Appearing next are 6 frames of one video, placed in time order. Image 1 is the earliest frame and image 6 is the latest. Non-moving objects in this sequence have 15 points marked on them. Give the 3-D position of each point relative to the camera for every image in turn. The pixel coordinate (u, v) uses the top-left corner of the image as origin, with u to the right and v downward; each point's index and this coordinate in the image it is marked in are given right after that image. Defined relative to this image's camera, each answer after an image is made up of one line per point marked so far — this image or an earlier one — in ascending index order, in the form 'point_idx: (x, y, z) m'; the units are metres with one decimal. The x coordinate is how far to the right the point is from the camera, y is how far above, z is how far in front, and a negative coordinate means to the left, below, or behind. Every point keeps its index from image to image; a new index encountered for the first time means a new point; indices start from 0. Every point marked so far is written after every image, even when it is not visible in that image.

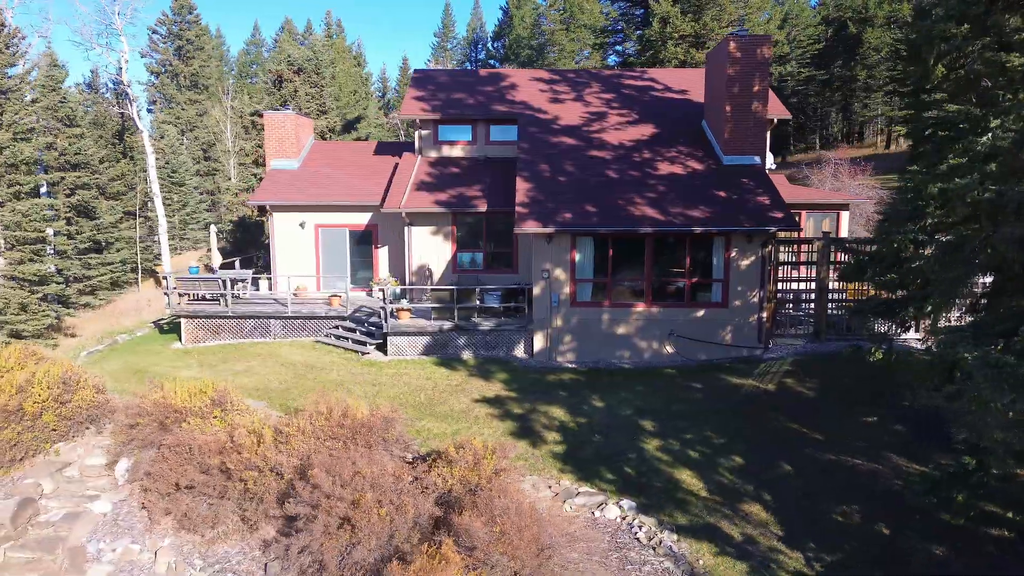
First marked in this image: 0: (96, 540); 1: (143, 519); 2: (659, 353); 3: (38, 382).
0: (-5.2, -3.2, +9.6) m
1: (-4.8, -3.0, +9.9) m
2: (+2.8, -1.2, +14.5) m
3: (-7.4, -1.5, +11.8) m
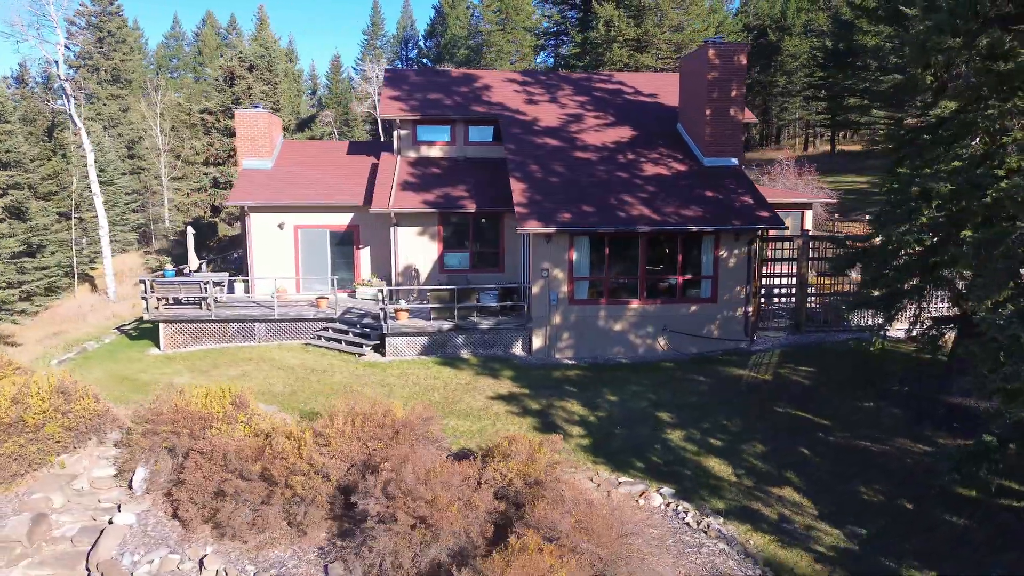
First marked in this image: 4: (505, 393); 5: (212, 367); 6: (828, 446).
0: (-4.7, -3.2, +9.3) m
1: (-4.2, -3.1, +9.6) m
2: (+2.8, -1.2, +15.1) m
3: (-7.1, -1.6, +11.2) m
4: (-0.1, -1.7, +12.6) m
5: (-5.8, -1.5, +14.6) m
6: (+4.5, -2.2, +10.7) m
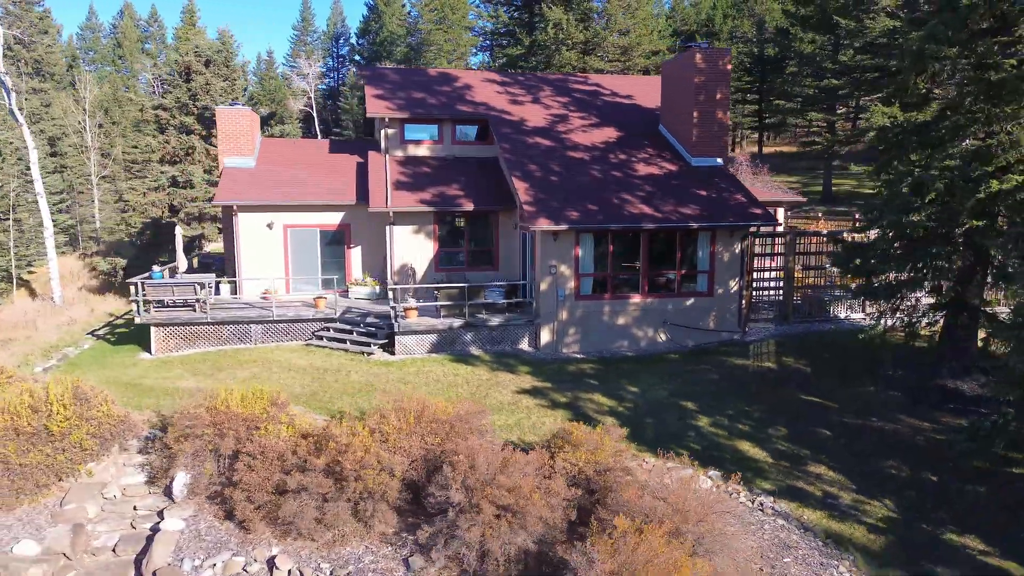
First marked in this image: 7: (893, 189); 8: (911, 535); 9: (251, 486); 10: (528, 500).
0: (-3.9, -3.2, +9.1) m
1: (-3.5, -3.0, +9.5) m
2: (+2.9, -1.1, +15.6) m
3: (-6.5, -1.6, +10.8) m
4: (+0.3, -1.7, +12.9) m
5: (-5.6, -1.5, +14.3) m
6: (+5.1, -2.1, +11.4) m
7: (+6.9, +1.6, +13.2) m
8: (+4.6, -2.9, +8.7) m
9: (-3.2, -2.5, +9.4) m
10: (+0.2, -2.3, +8.1) m
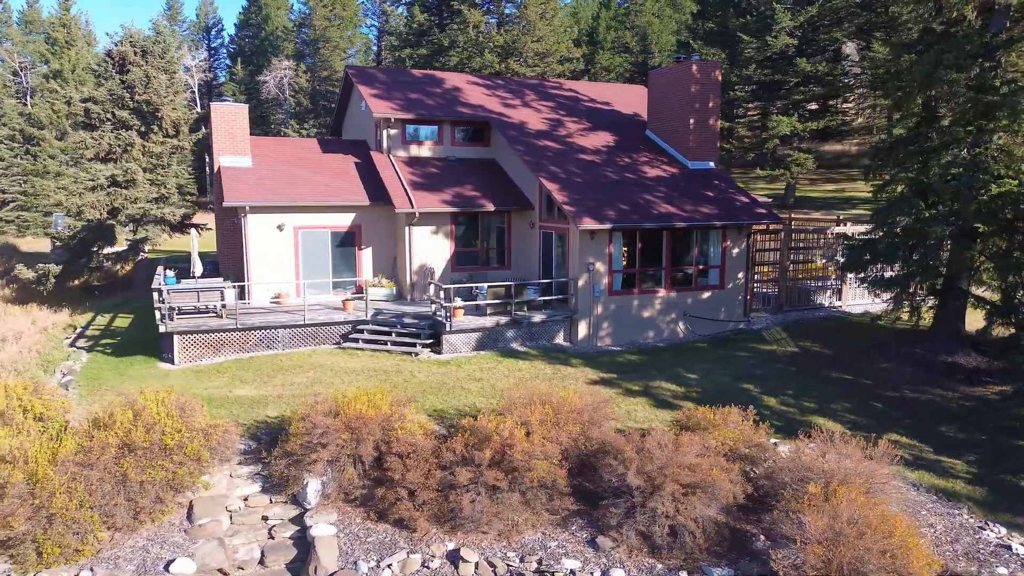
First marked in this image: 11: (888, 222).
0: (-1.8, -3.2, +9.0) m
1: (-1.5, -3.0, +9.4) m
2: (+3.6, -1.0, +16.7) m
3: (-4.7, -1.7, +10.2) m
4: (+1.5, -1.6, +13.5) m
5: (-4.5, -1.6, +13.8) m
6: (+6.5, -1.9, +13.0) m
7: (+7.8, +1.8, +15.1) m
8: (+6.6, -2.7, +10.2) m
9: (-1.2, -2.5, +9.4) m
10: (+2.3, -2.2, +8.8) m
11: (+7.6, +1.3, +15.3) m
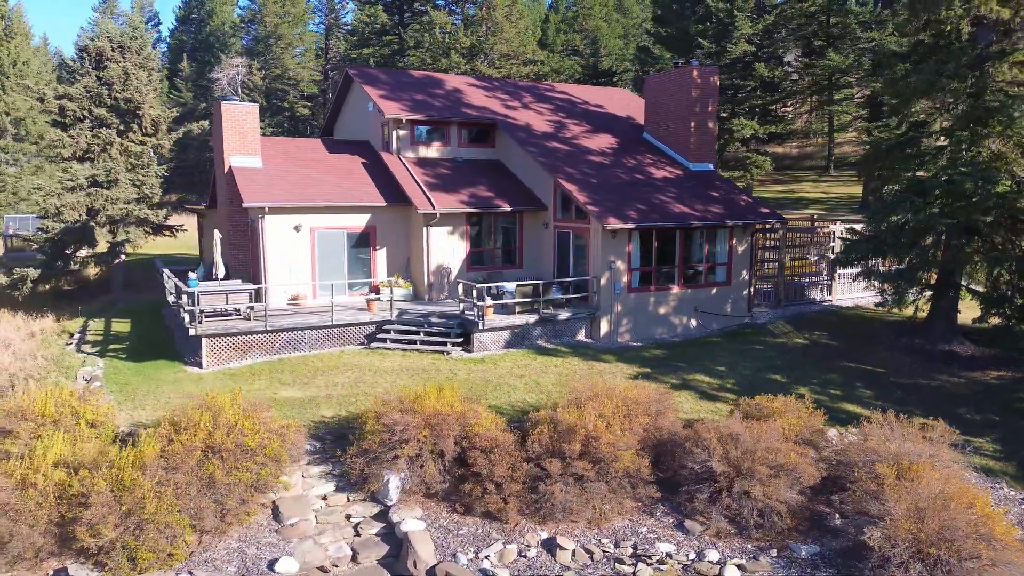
0: (-0.6, -3.2, +9.2) m
1: (-0.4, -3.0, +9.7) m
2: (+4.0, -0.9, +17.4) m
3: (-3.7, -1.7, +10.1) m
4: (+2.3, -1.6, +14.0) m
5: (-3.8, -1.6, +13.7) m
6: (+7.3, -1.8, +13.9) m
7: (+8.4, +1.9, +16.2) m
8: (+7.6, -2.6, +11.2) m
9: (-0.1, -2.4, +9.7) m
10: (+3.5, -2.1, +9.4) m
11: (+8.1, +1.5, +16.3) m
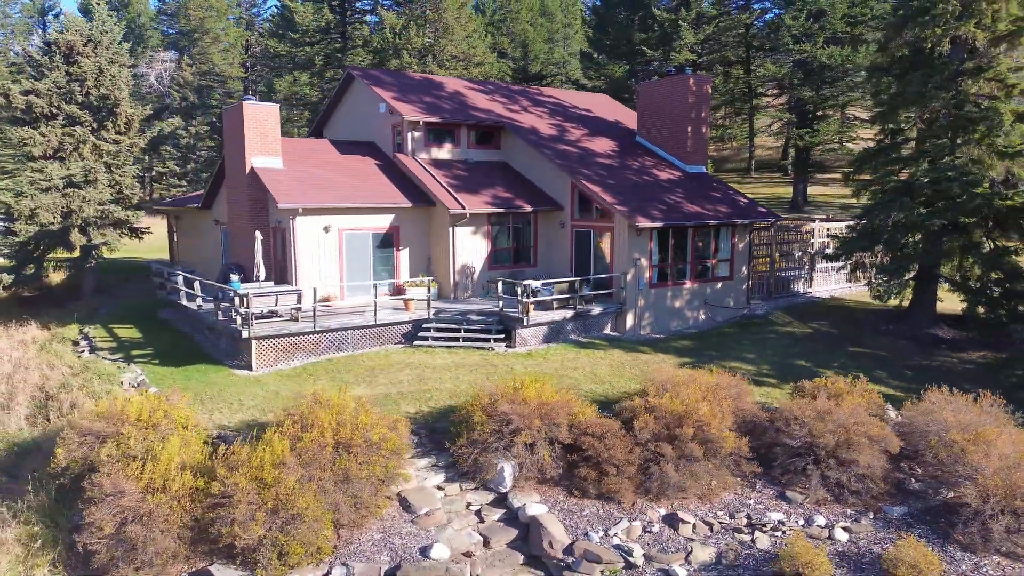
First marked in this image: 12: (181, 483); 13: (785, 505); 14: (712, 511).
0: (+1.0, -3.2, +9.8) m
1: (+1.2, -3.0, +10.3) m
2: (+4.5, -0.8, +18.5) m
3: (-2.1, -1.7, +10.3) m
4: (+3.2, -1.5, +15.0) m
5: (-2.7, -1.6, +13.9) m
6: (+8.2, -1.6, +15.5) m
7: (+9.0, +2.1, +17.9) m
8: (+8.9, -2.4, +12.8) m
9: (+1.5, -2.4, +10.4) m
10: (+5.1, -2.0, +10.5) m
11: (+8.7, +1.6, +18.0) m
12: (-4.1, -2.4, +9.4) m
13: (+3.7, -3.0, +10.2) m
14: (+2.6, -3.0, +10.2) m
